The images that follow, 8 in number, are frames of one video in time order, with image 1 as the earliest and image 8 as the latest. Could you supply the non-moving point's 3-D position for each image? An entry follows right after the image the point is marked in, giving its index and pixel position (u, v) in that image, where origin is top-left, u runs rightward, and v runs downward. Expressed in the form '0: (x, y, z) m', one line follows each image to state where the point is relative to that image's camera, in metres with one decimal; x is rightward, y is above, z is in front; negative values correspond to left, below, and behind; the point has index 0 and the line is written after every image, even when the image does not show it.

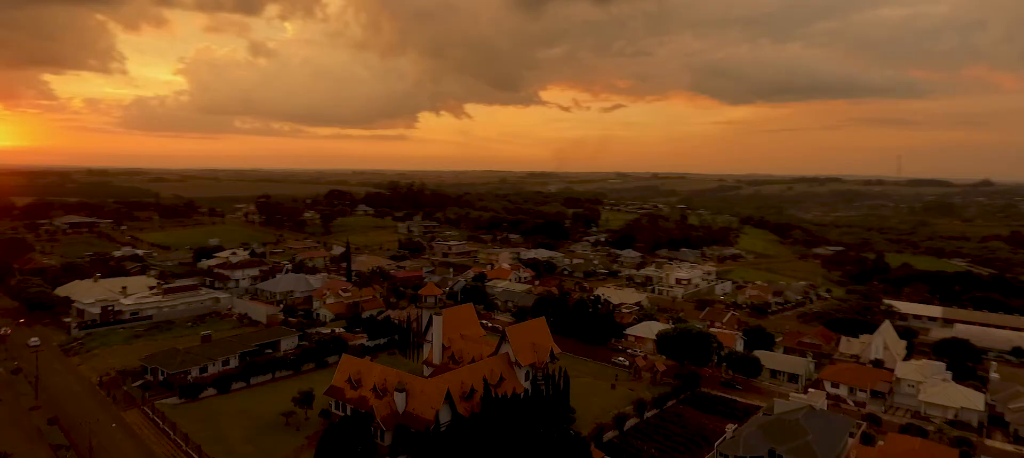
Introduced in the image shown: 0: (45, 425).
0: (-13.6, -5.7, +18.5) m
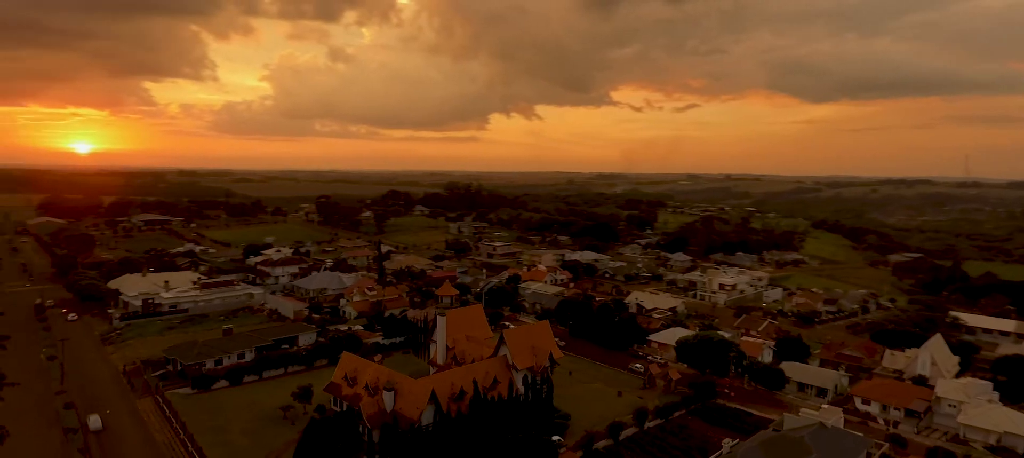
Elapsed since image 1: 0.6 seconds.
0: (-14.0, -5.6, +19.8) m
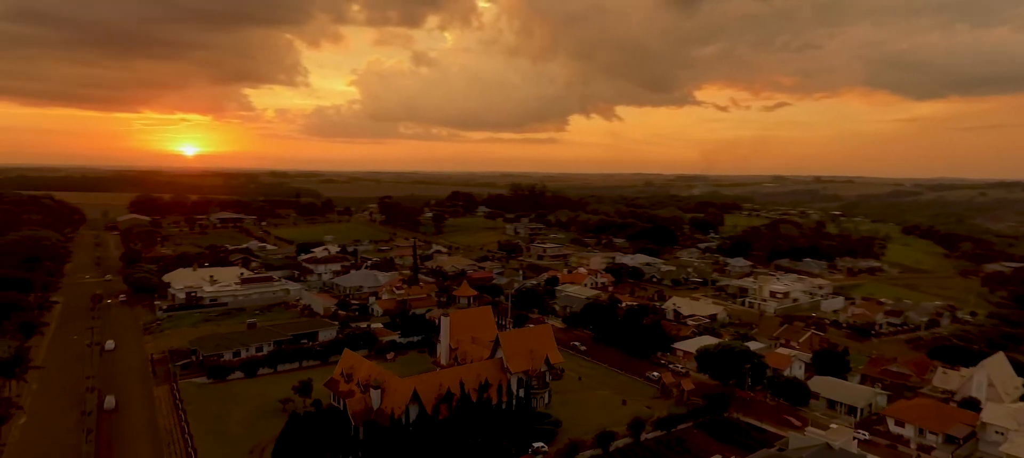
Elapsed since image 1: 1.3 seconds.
0: (-14.3, -5.5, +21.3) m
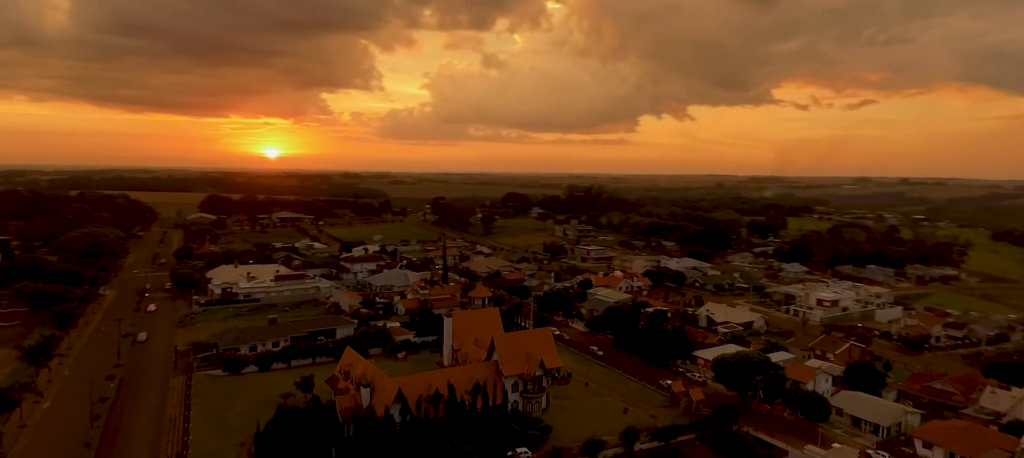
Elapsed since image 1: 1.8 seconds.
0: (-14.4, -5.4, +22.6) m
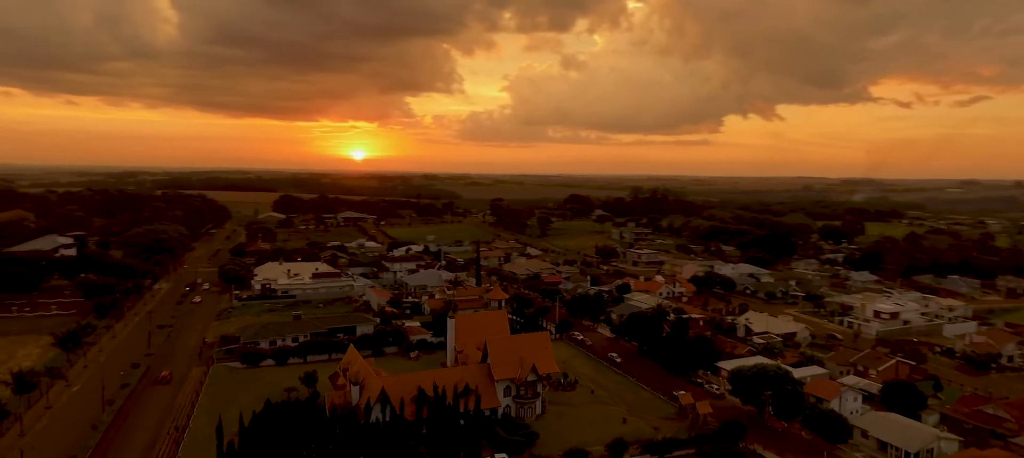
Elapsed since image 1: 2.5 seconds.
0: (-14.4, -5.3, +24.1) m
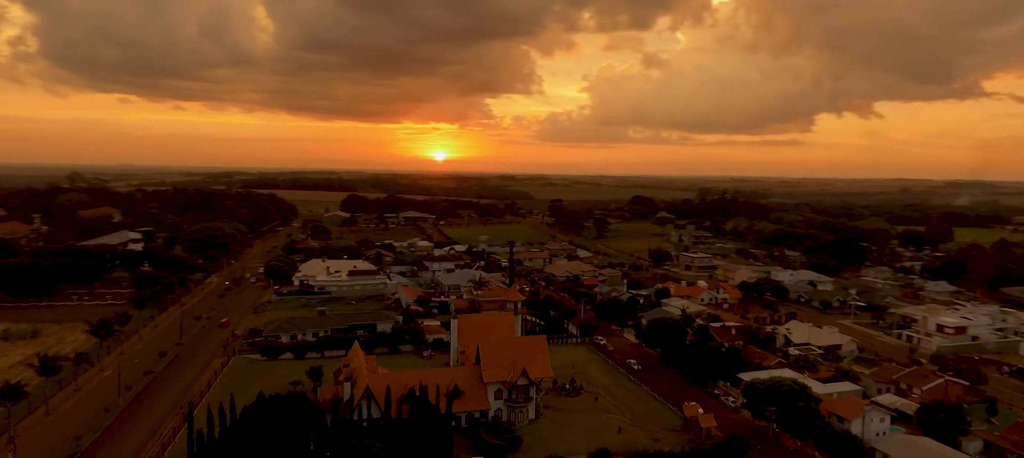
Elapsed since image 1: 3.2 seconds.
0: (-14.2, -5.1, +25.6) m
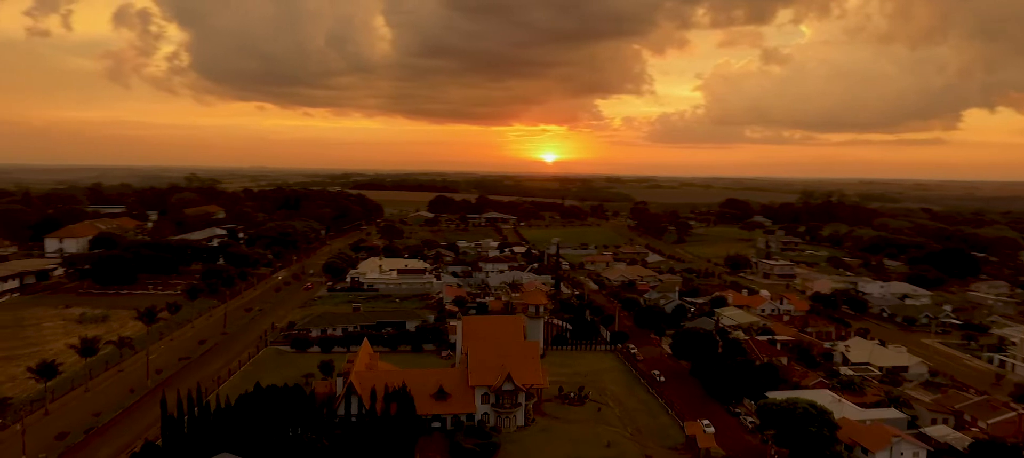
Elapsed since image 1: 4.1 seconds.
0: (-13.5, -5.0, +27.6) m
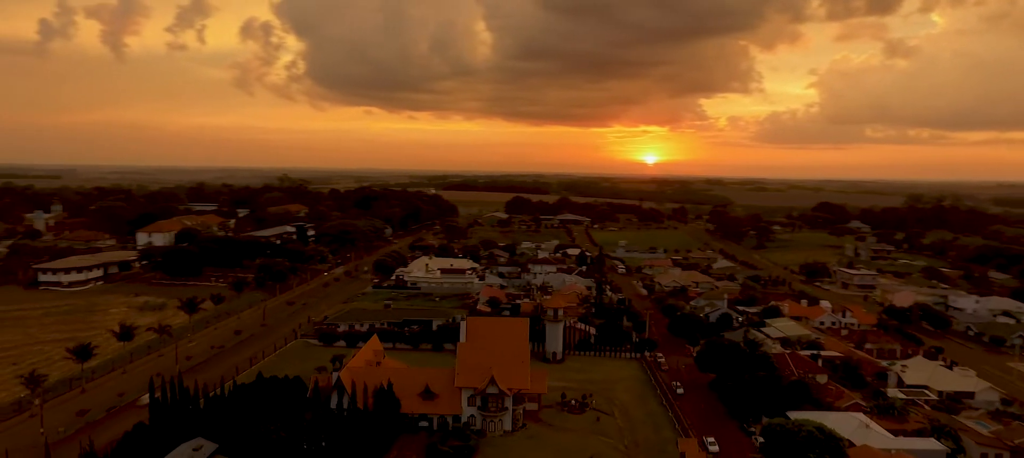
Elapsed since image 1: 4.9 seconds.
0: (-12.6, -4.8, +29.3) m
